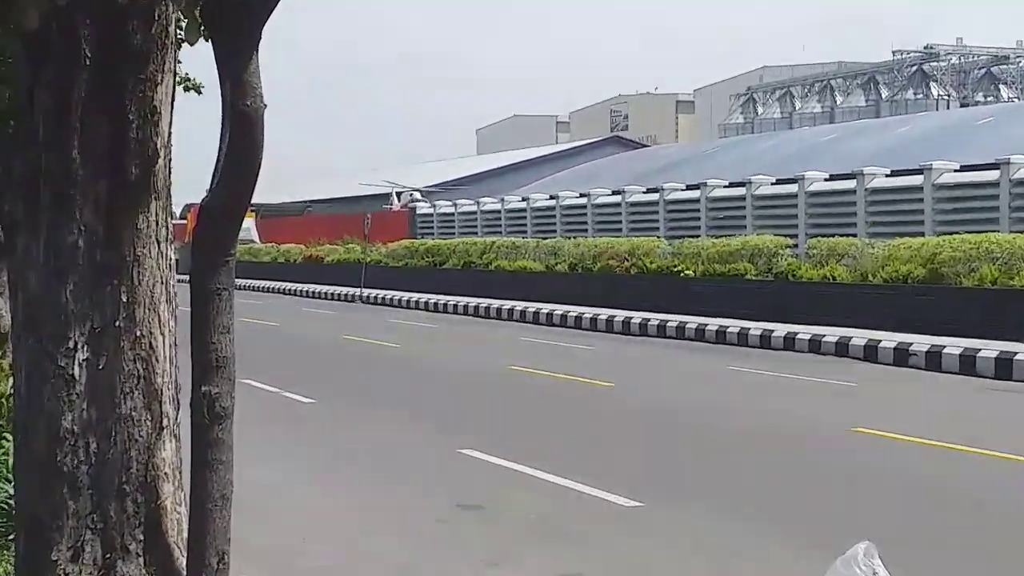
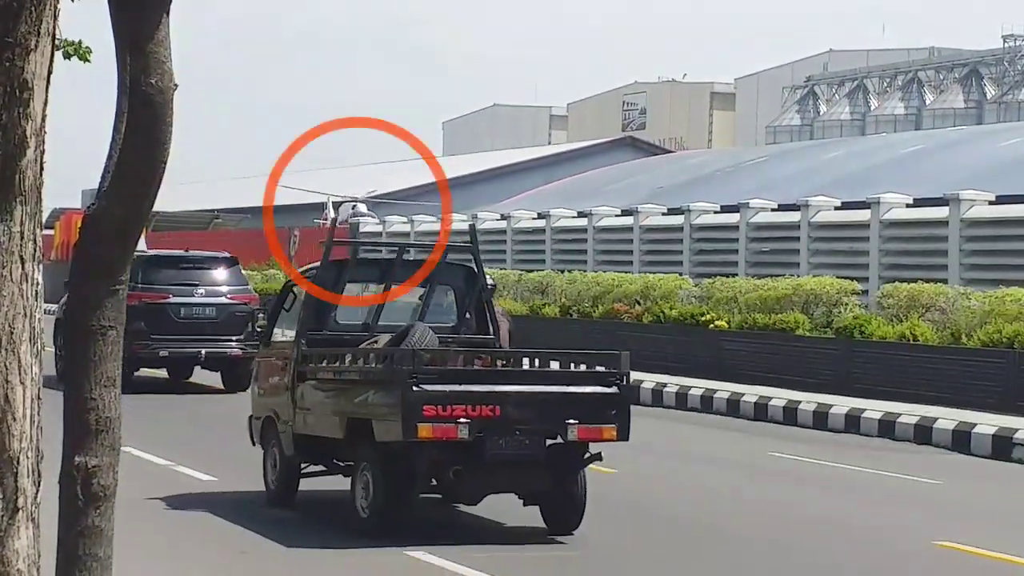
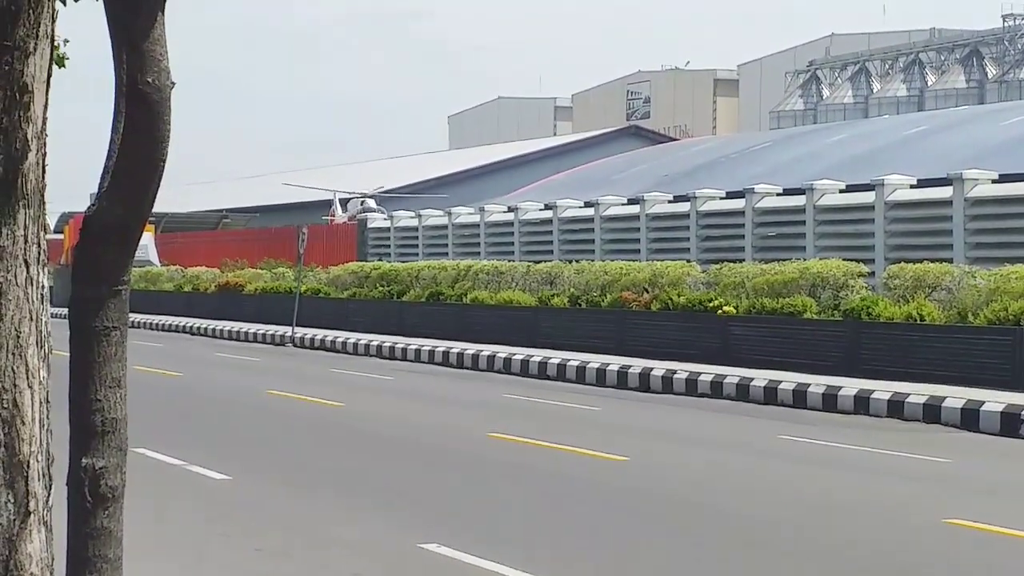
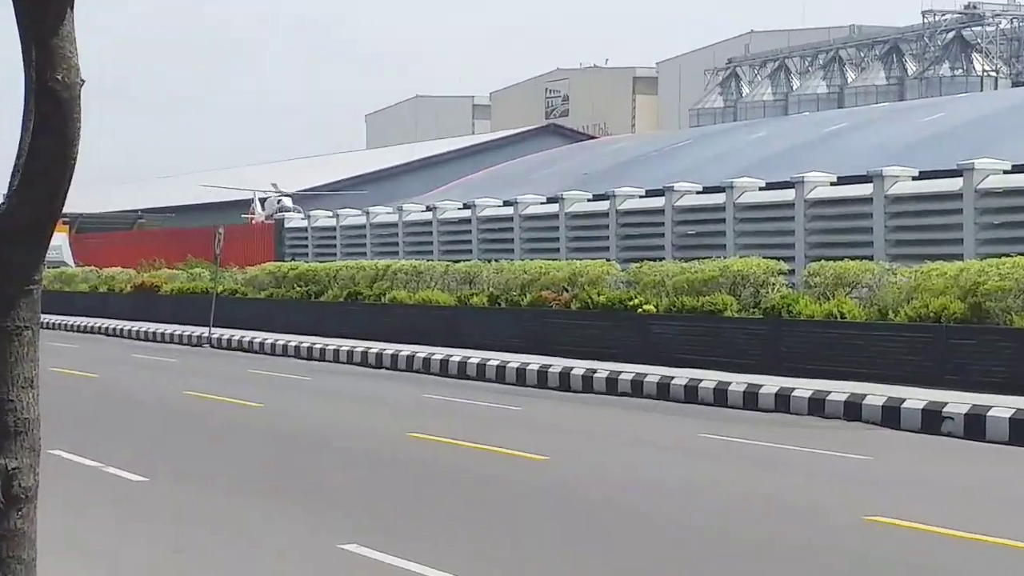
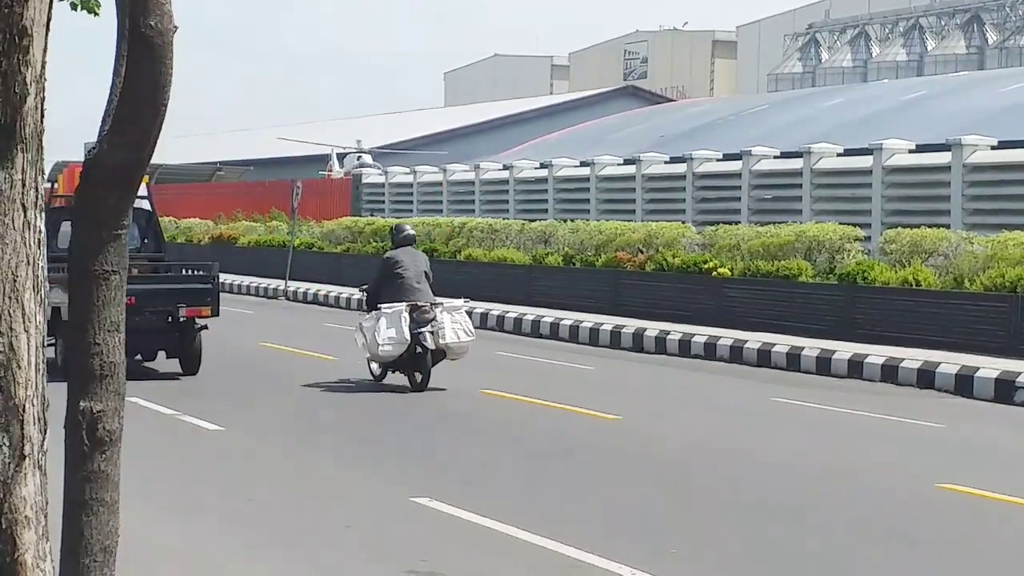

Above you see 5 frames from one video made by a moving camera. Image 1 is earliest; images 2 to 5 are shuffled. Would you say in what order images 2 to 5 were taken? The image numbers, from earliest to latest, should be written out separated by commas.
4, 3, 2, 5
